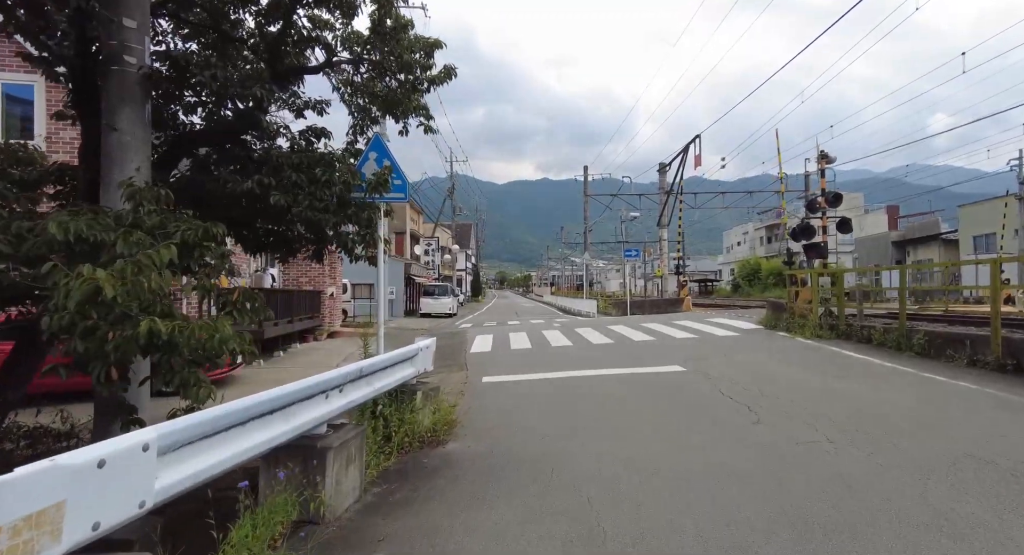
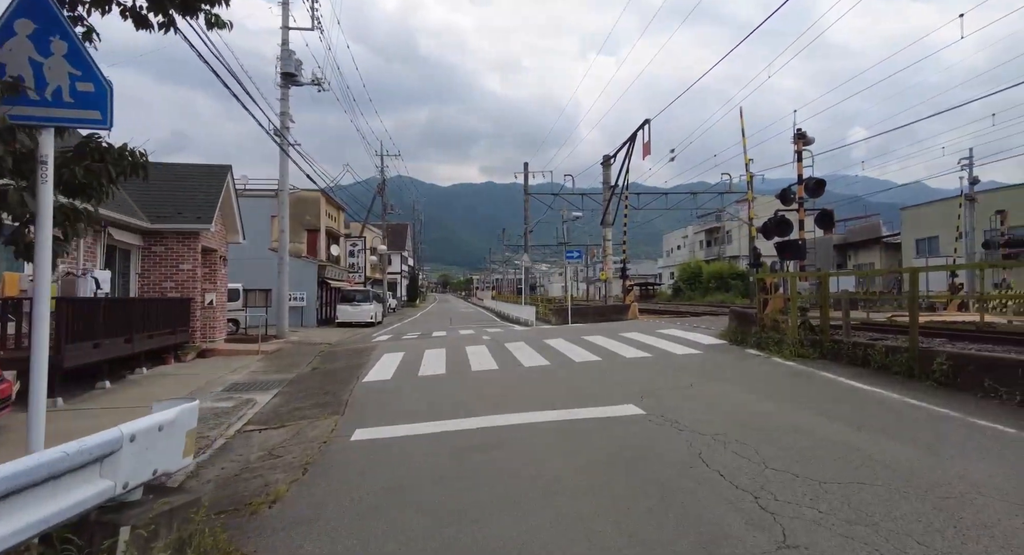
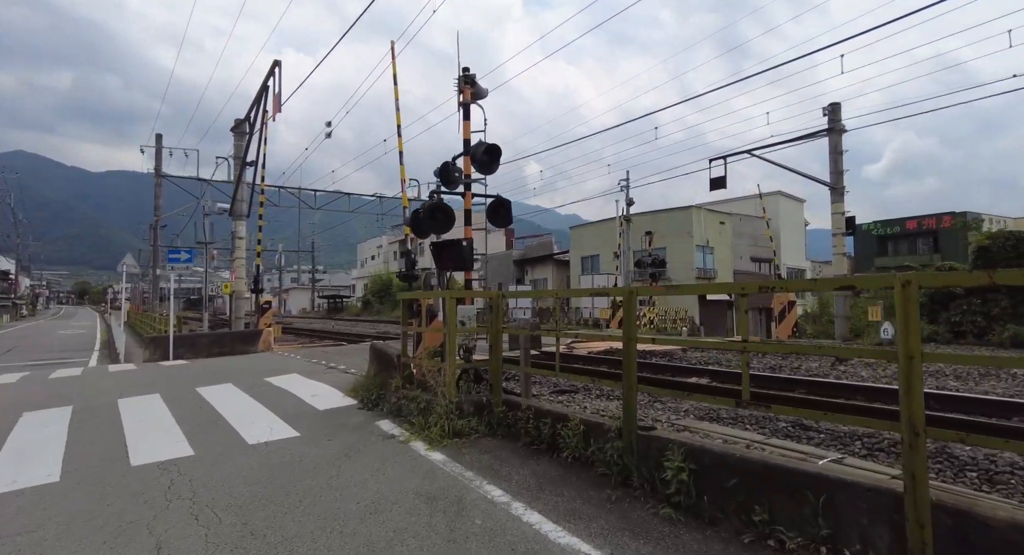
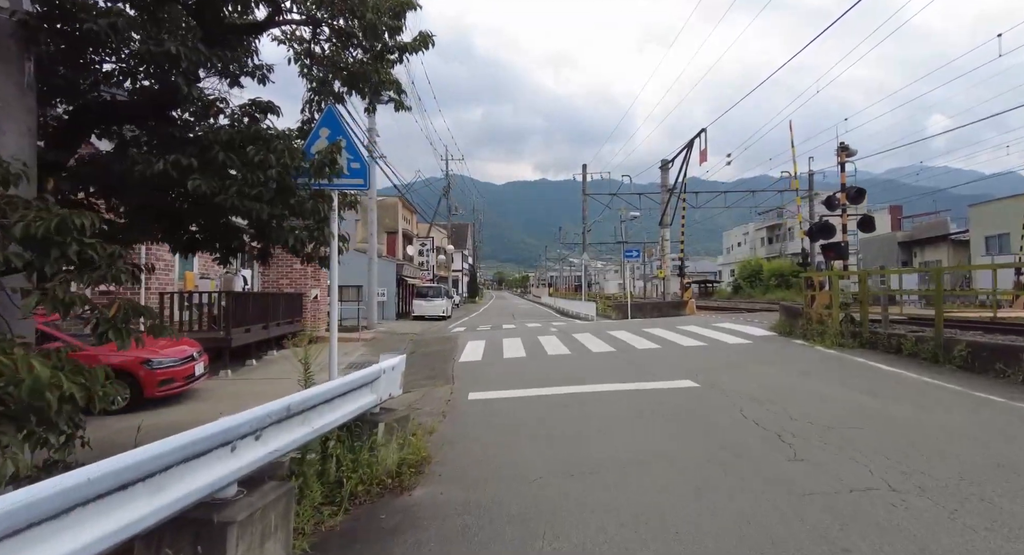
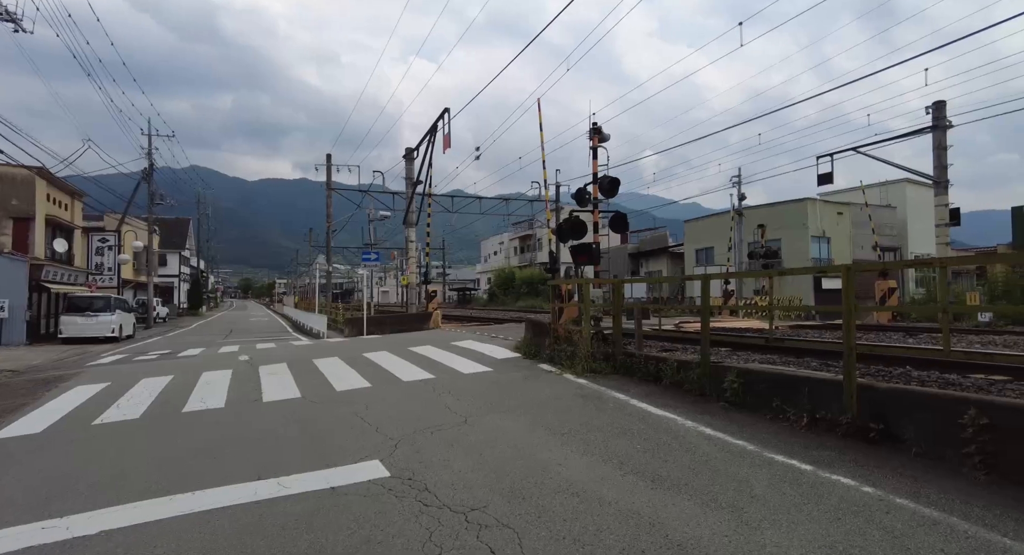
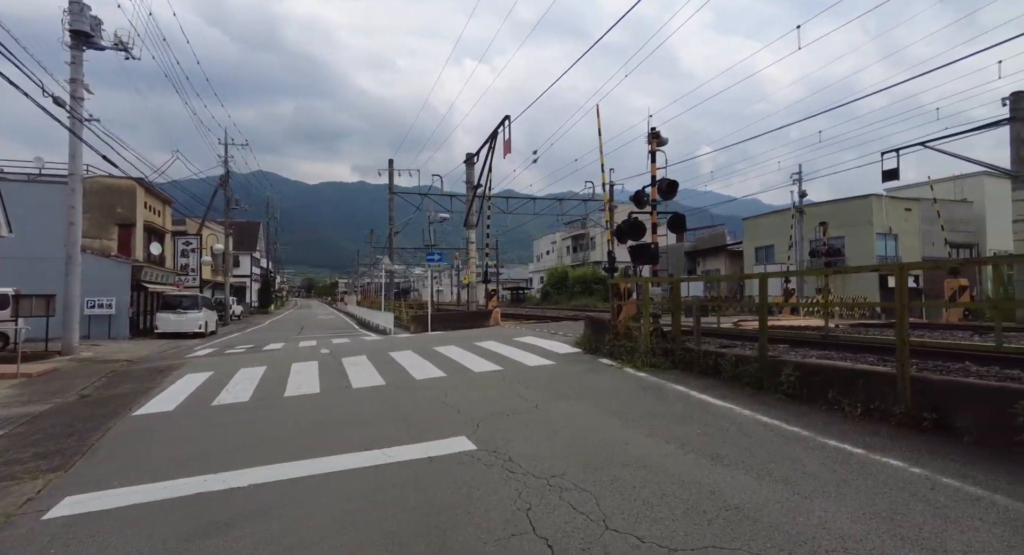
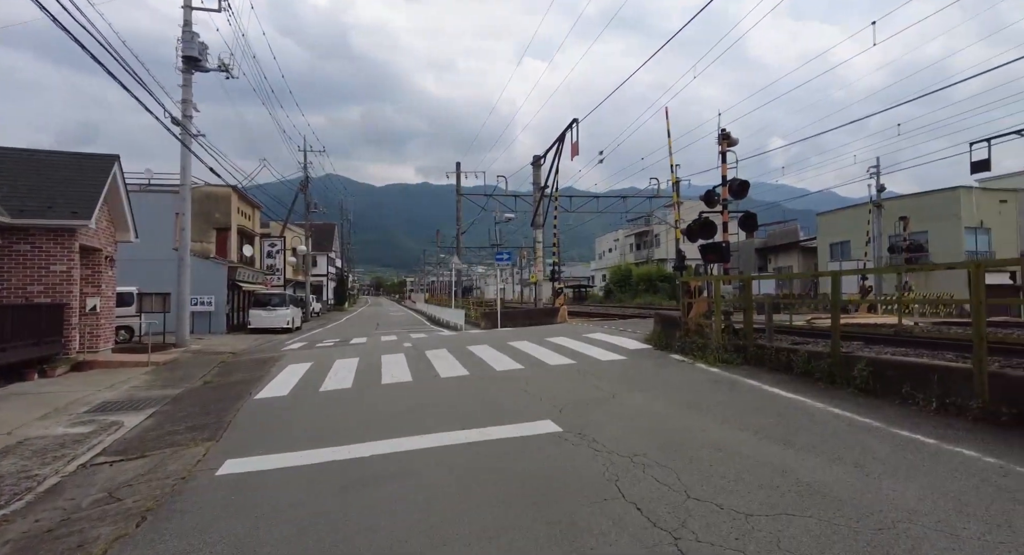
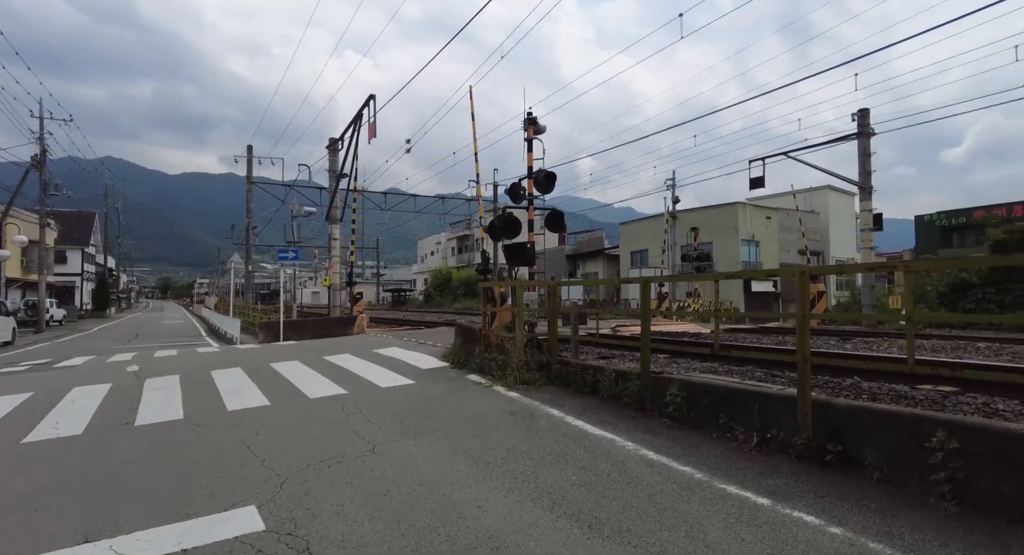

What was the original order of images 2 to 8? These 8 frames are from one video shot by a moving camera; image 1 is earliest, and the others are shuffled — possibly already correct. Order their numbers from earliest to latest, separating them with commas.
4, 2, 7, 6, 5, 8, 3
